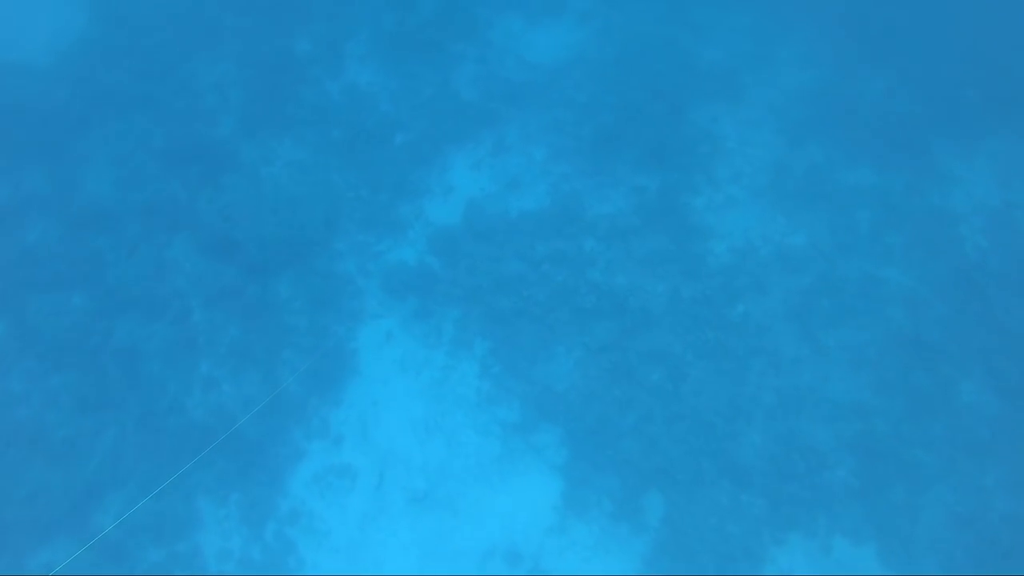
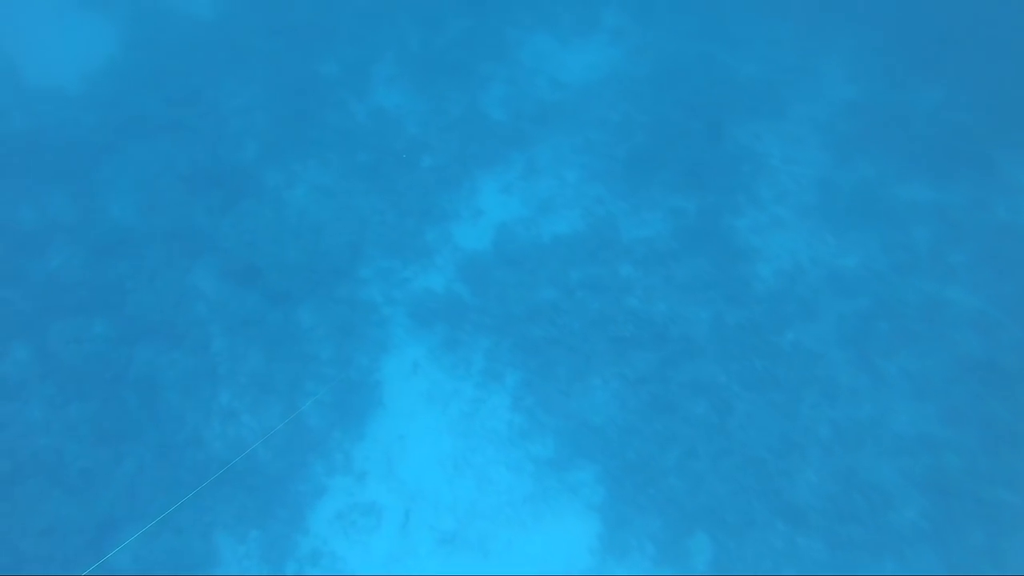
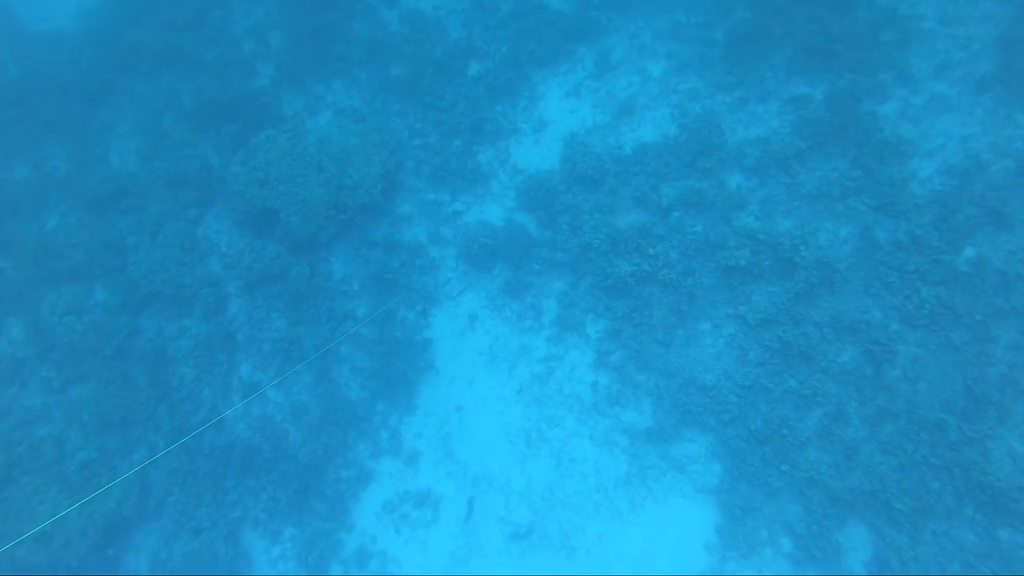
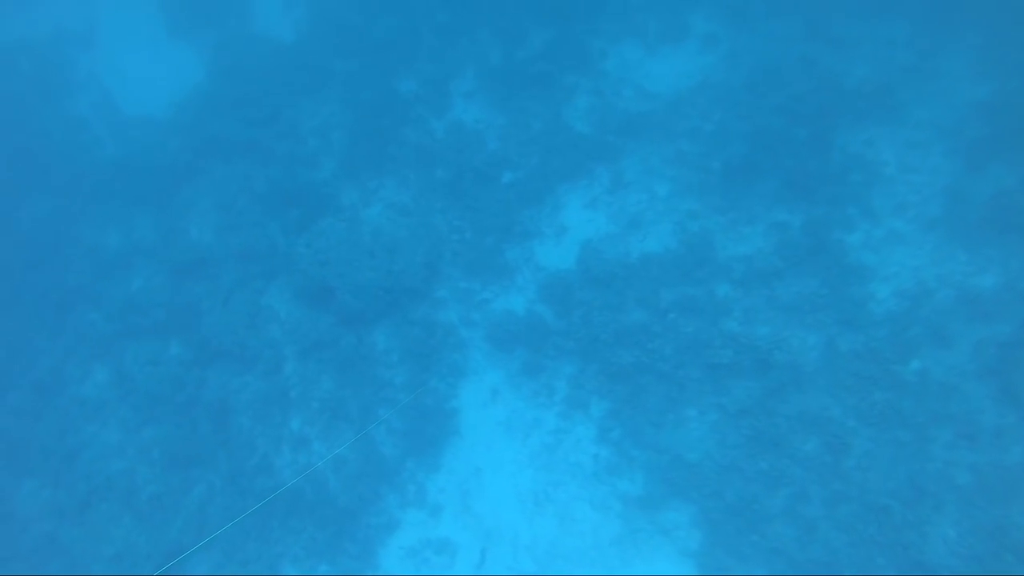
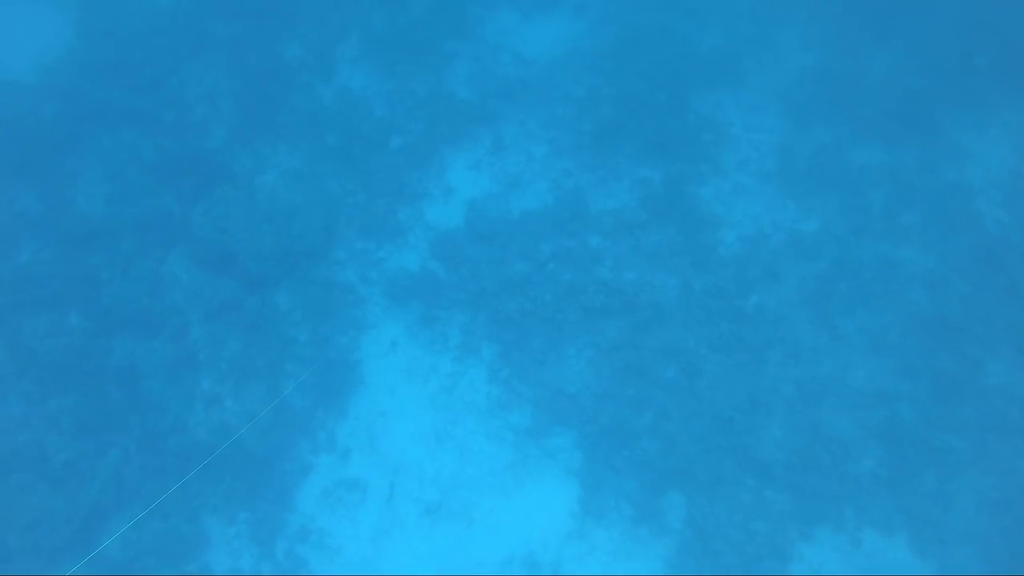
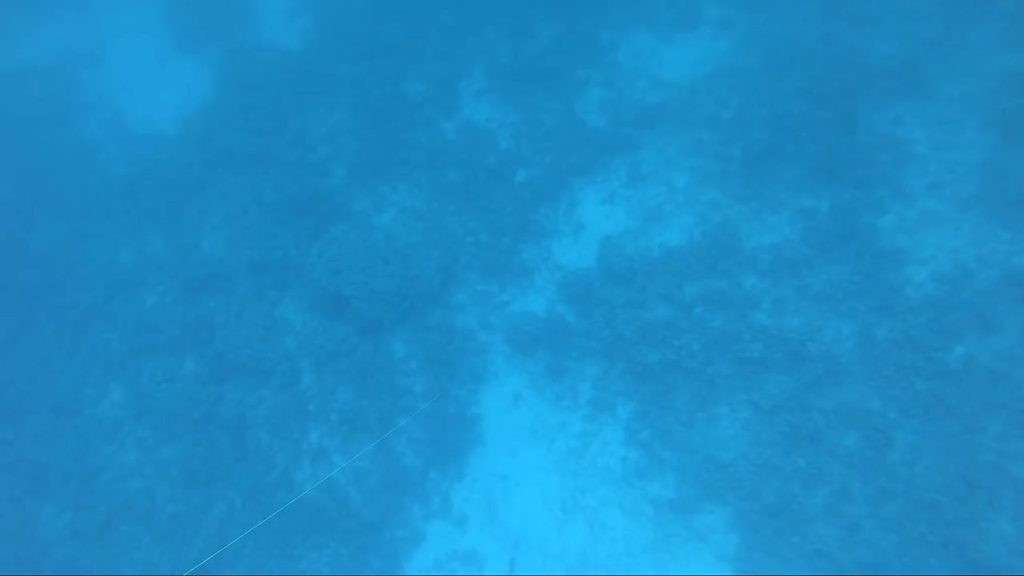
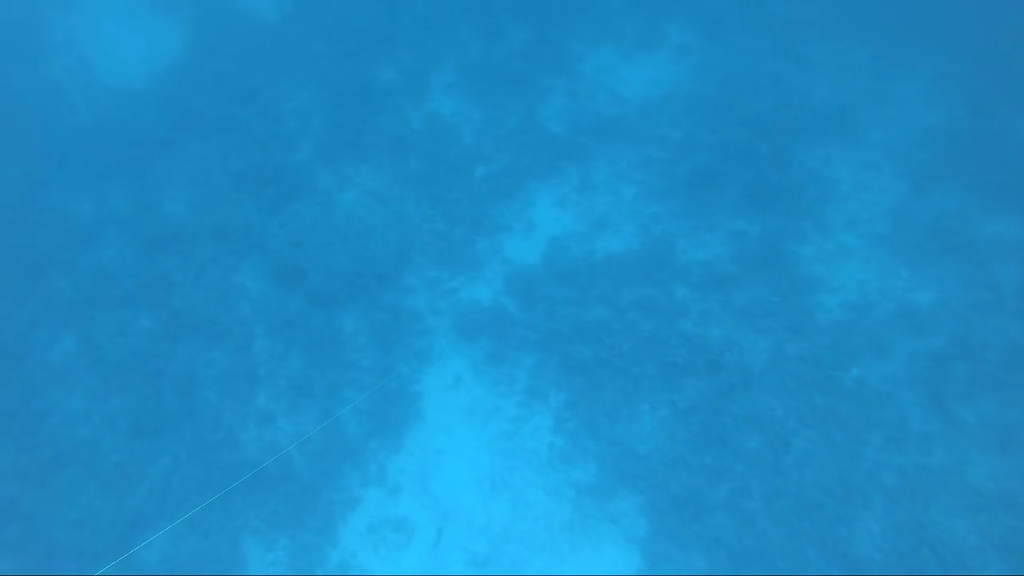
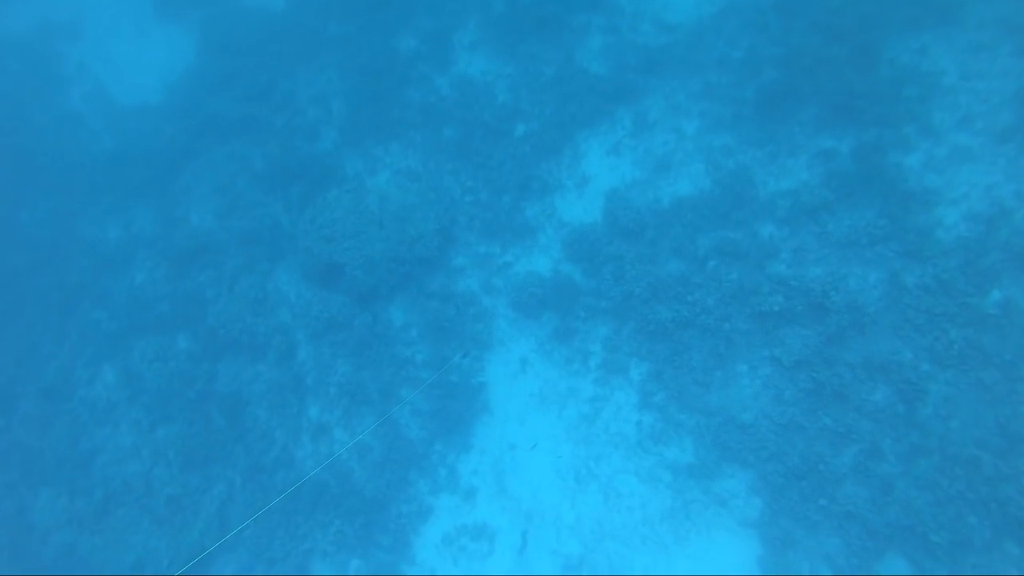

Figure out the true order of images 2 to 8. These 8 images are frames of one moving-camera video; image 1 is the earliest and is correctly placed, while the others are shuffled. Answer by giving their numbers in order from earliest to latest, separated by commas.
5, 2, 7, 4, 6, 8, 3
